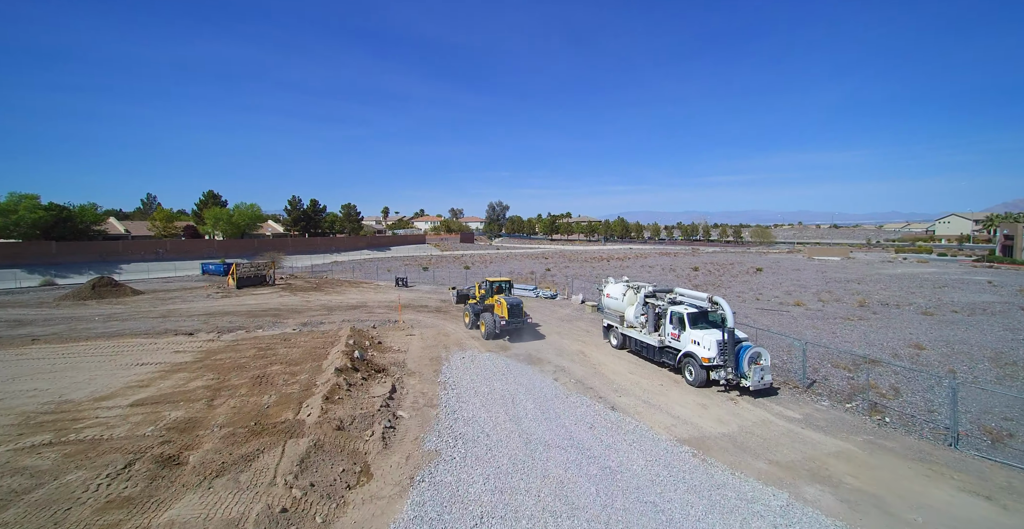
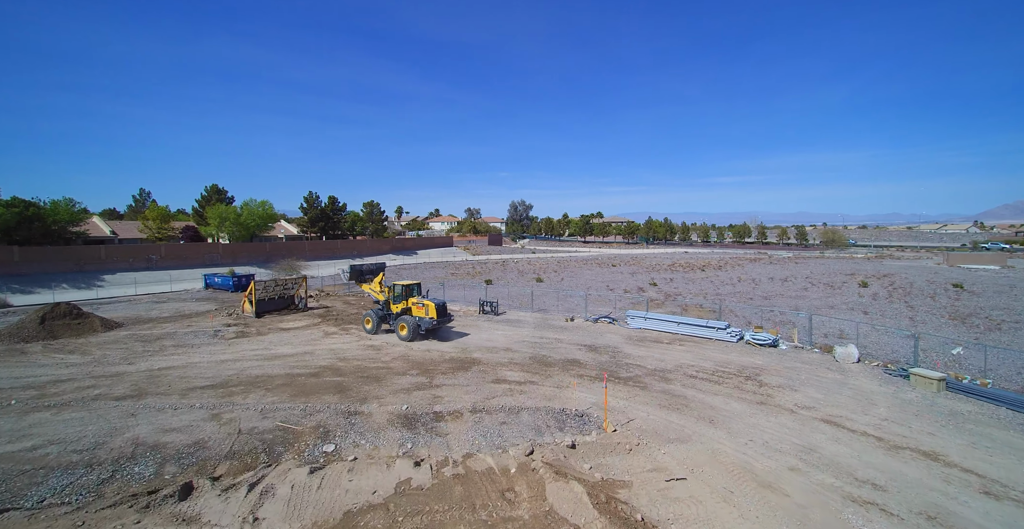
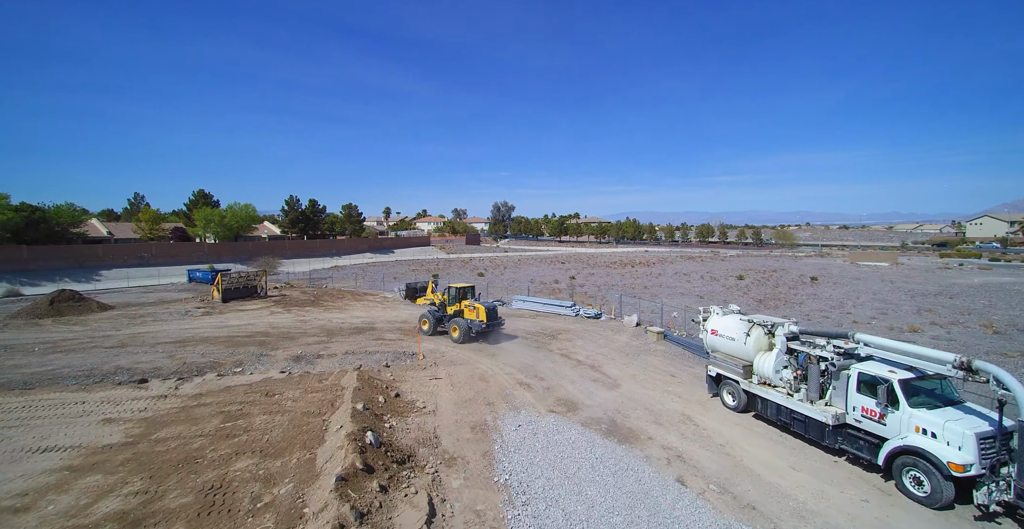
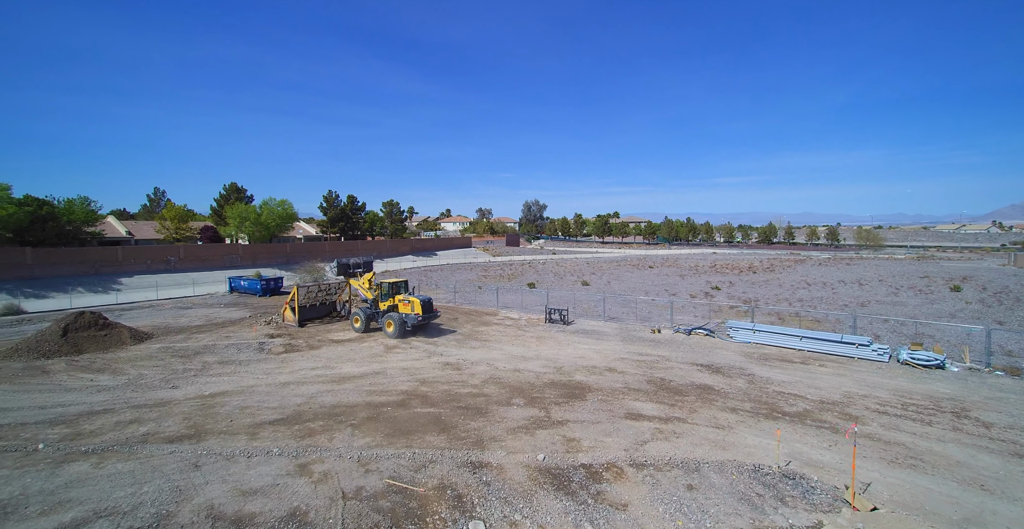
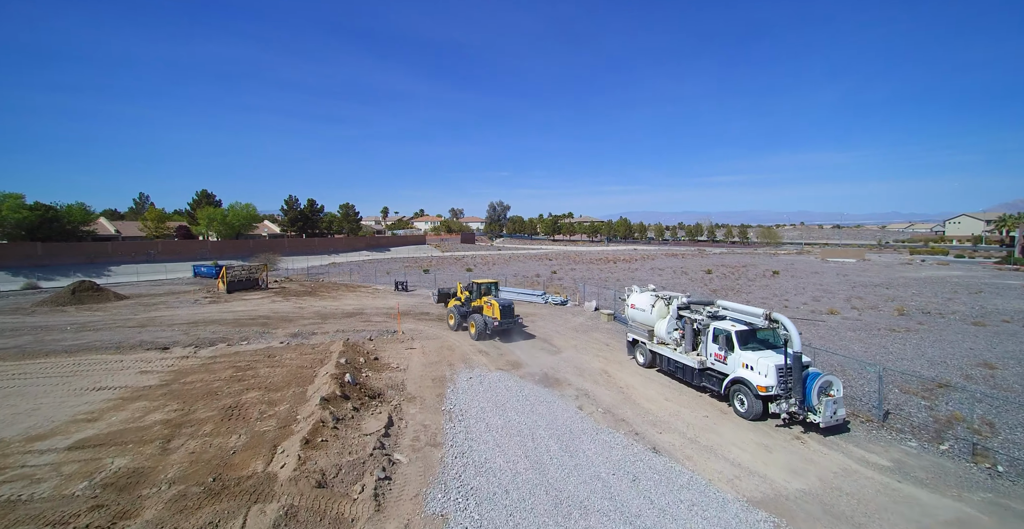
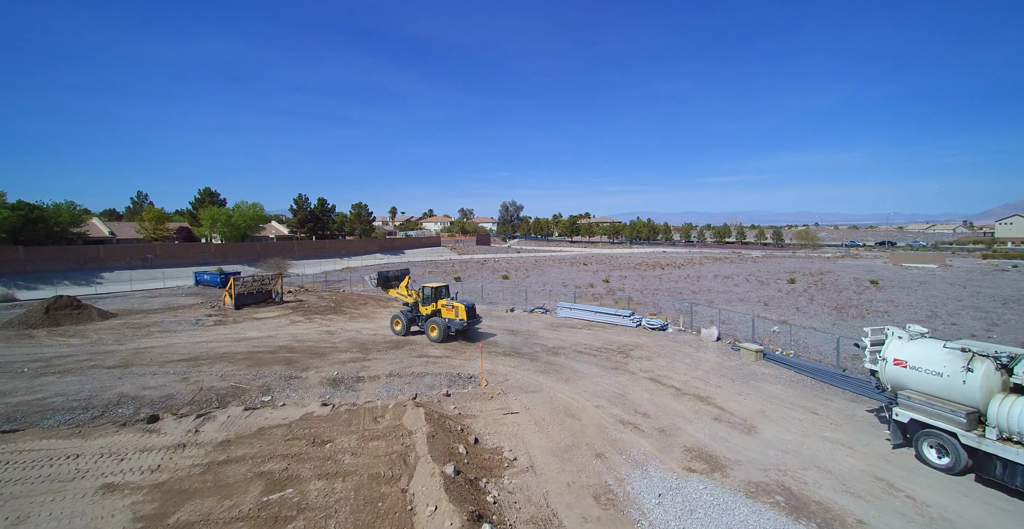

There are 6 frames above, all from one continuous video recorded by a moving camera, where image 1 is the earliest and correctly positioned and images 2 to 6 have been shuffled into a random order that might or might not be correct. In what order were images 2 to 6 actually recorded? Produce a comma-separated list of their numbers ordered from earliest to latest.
5, 3, 6, 2, 4
